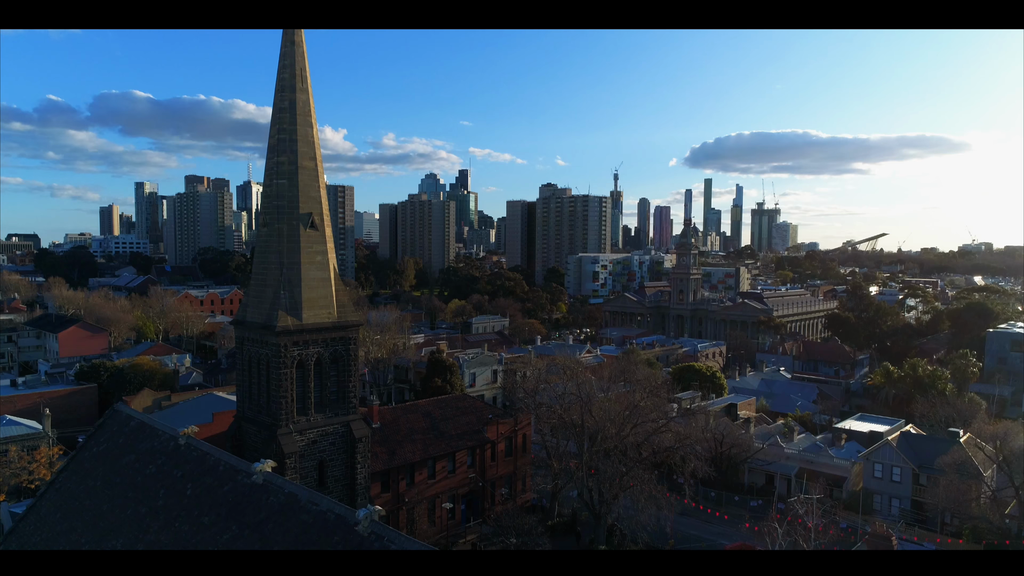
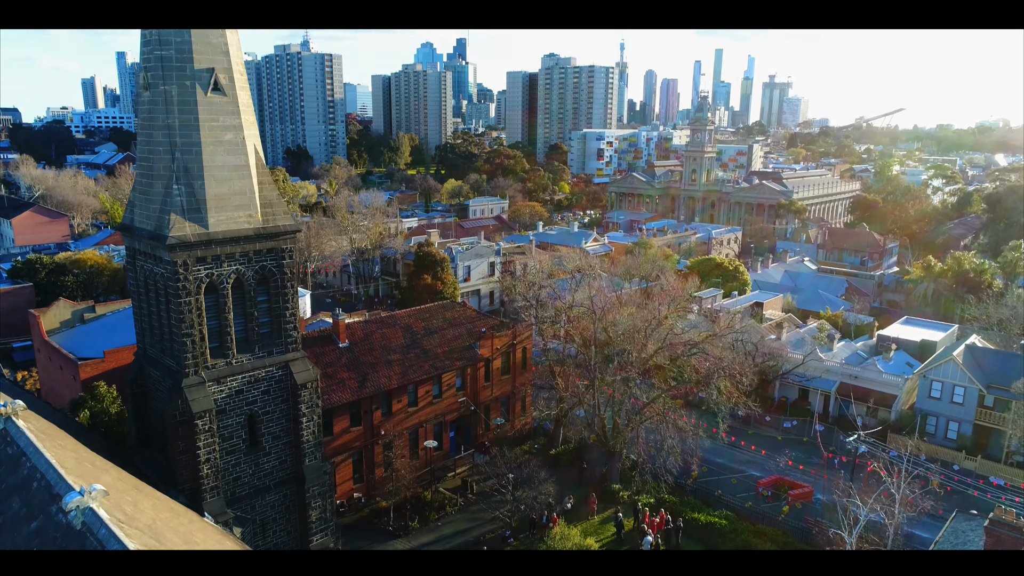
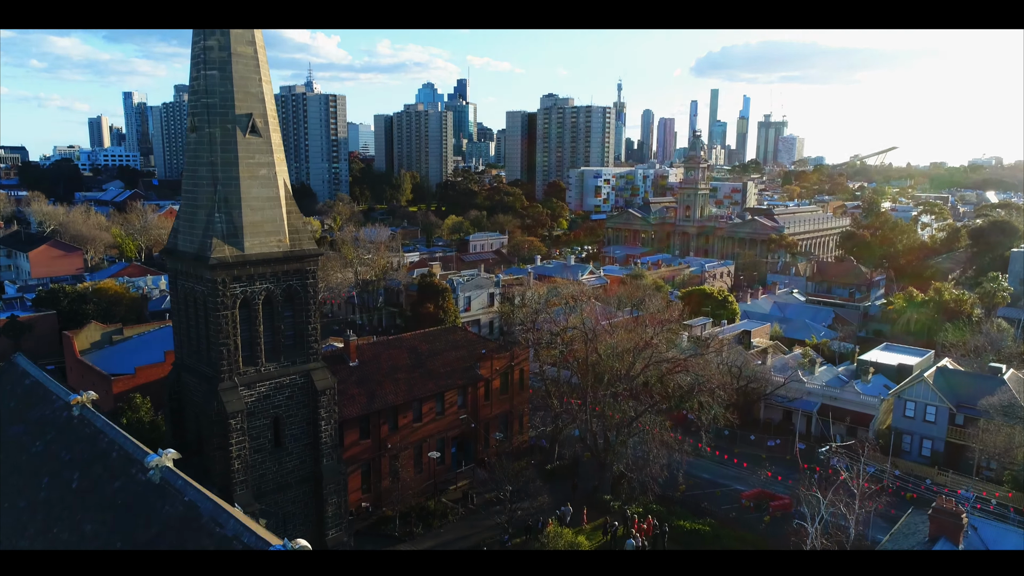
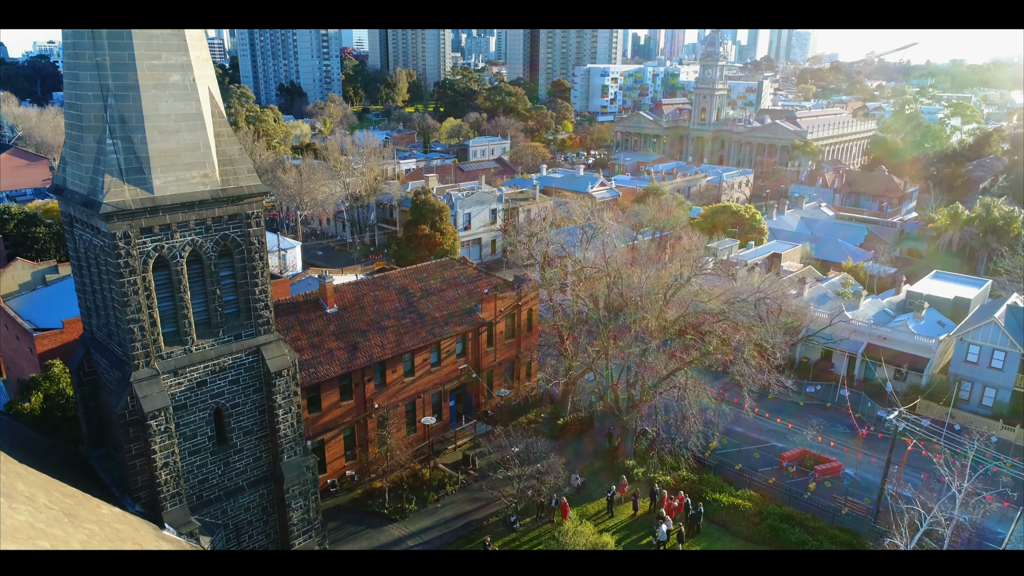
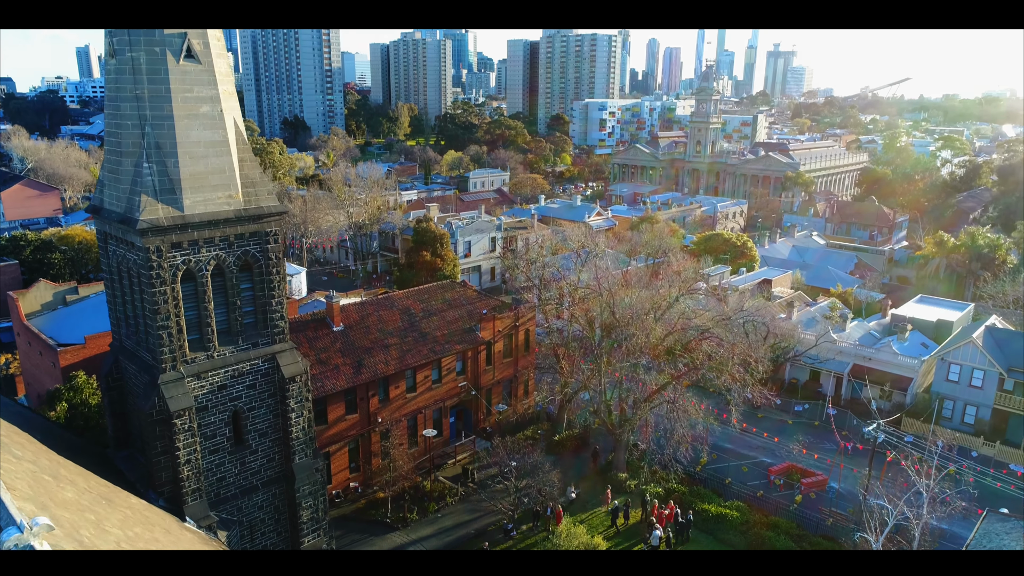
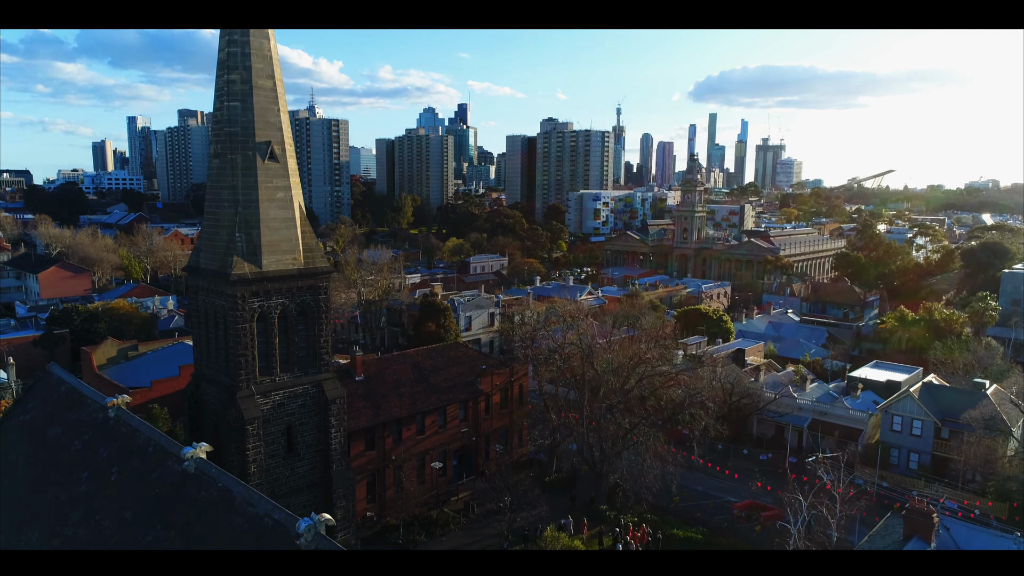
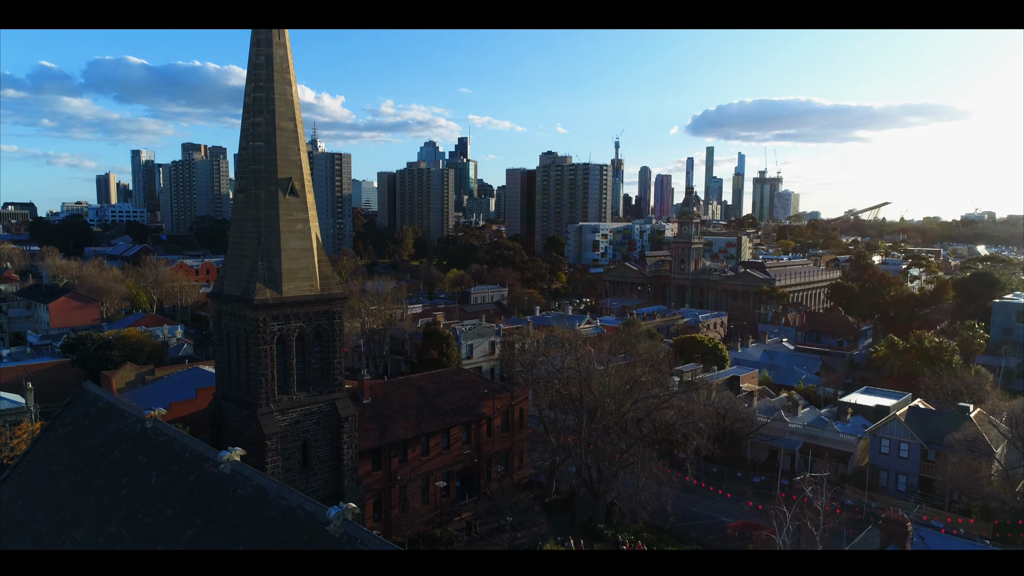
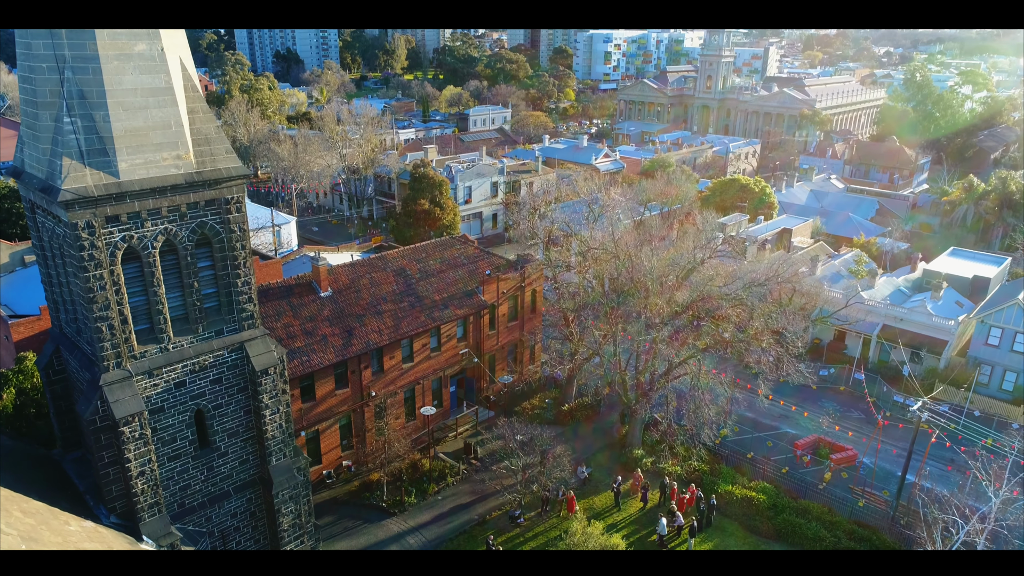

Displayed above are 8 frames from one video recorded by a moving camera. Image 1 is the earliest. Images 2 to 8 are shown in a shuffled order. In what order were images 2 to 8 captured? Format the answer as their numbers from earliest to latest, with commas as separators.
7, 6, 3, 2, 5, 4, 8
